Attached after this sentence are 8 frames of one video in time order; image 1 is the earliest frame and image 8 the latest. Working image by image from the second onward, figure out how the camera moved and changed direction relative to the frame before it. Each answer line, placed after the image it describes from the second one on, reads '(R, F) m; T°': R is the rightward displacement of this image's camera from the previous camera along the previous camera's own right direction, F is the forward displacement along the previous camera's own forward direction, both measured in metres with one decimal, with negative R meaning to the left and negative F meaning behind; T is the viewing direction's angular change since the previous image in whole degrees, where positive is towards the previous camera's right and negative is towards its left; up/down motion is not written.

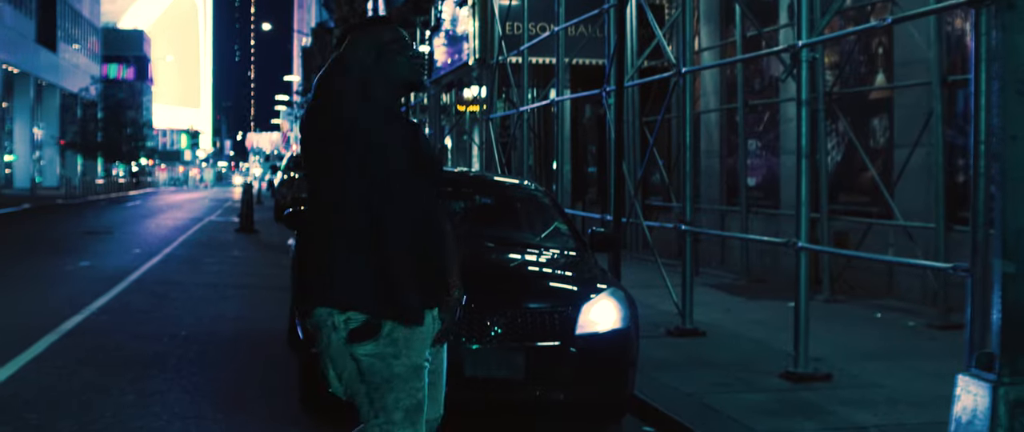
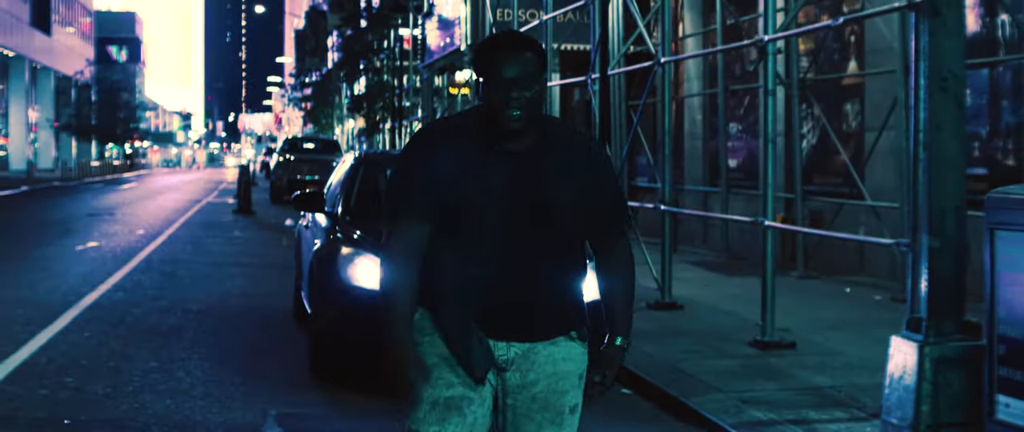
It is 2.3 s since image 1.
(0.0, -0.7) m; 0°
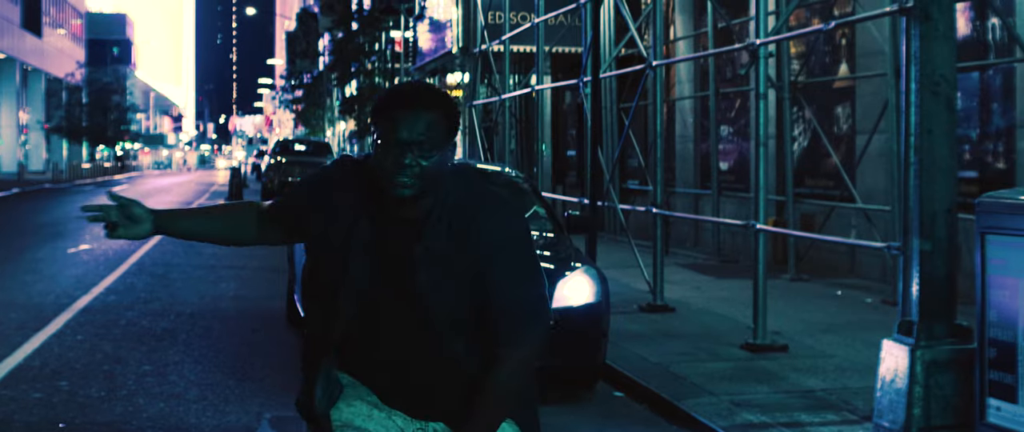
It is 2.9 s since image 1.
(0.0, 0.0) m; 0°
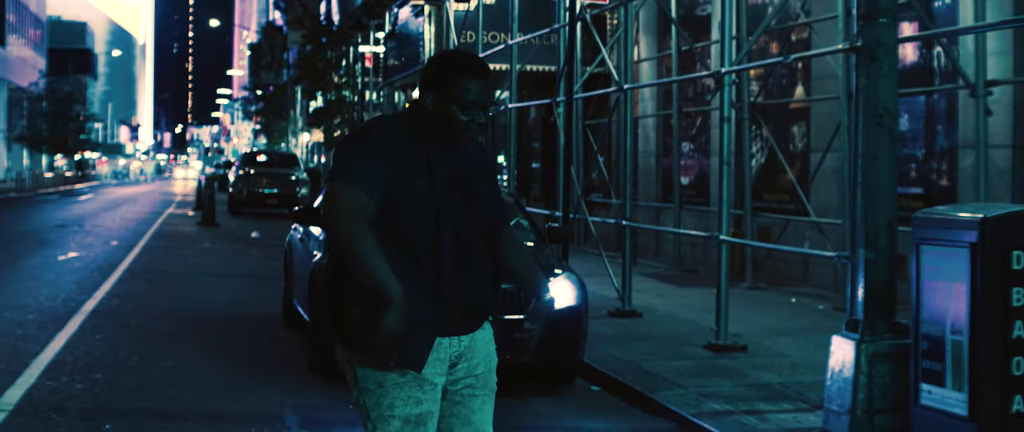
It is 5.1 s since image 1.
(-0.2, -0.8) m; +2°
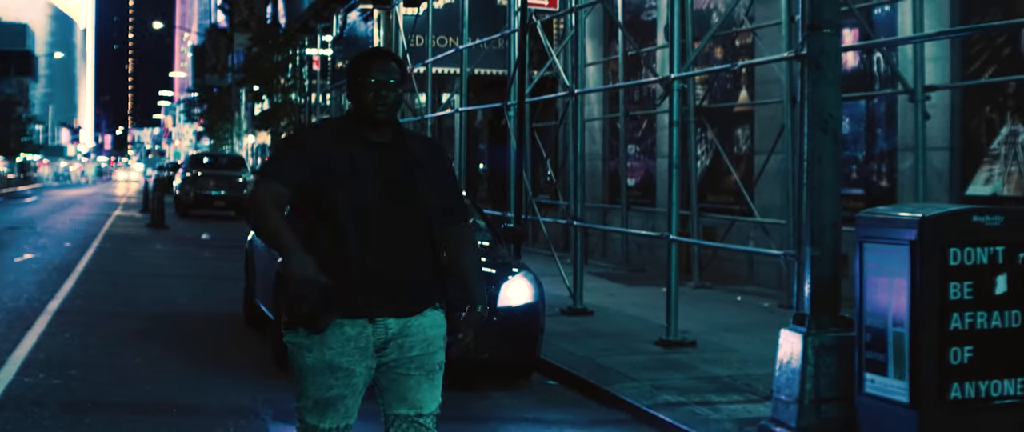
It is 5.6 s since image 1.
(-0.1, -0.3) m; +3°
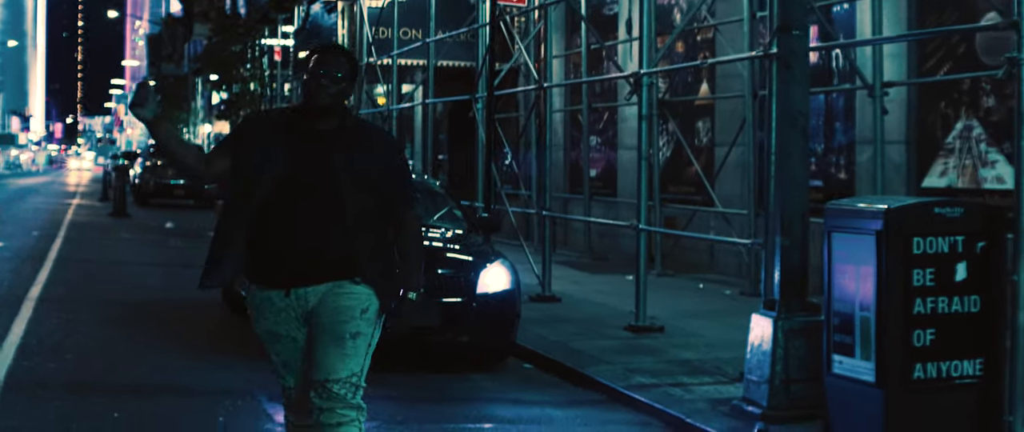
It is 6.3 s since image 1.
(-0.2, -0.3) m; +2°
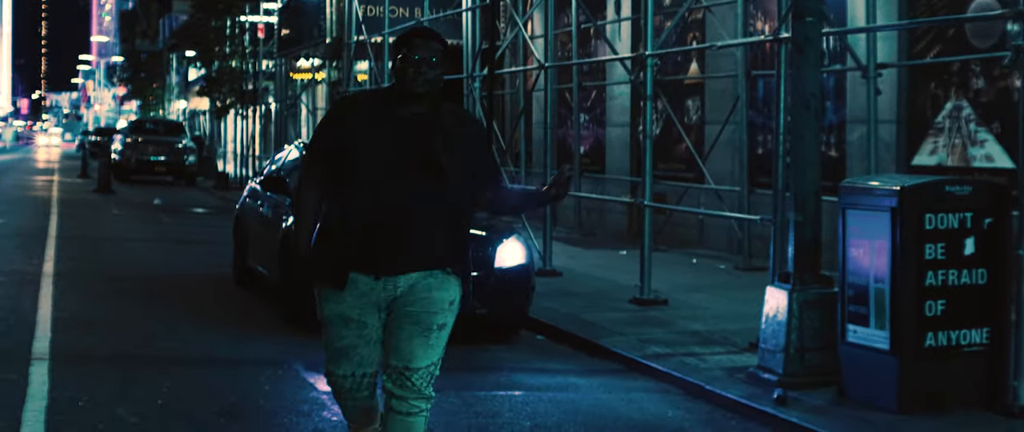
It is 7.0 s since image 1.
(-0.4, -0.3) m; +2°
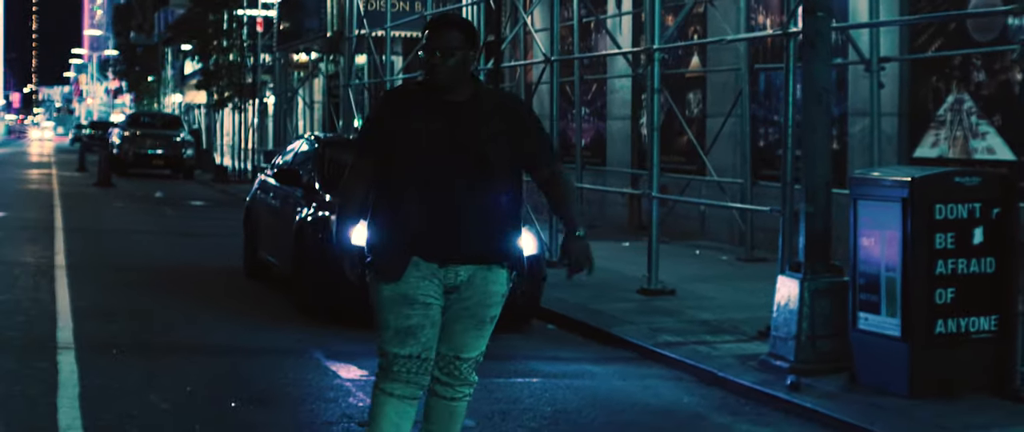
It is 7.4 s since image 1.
(-0.2, -0.1) m; 0°
